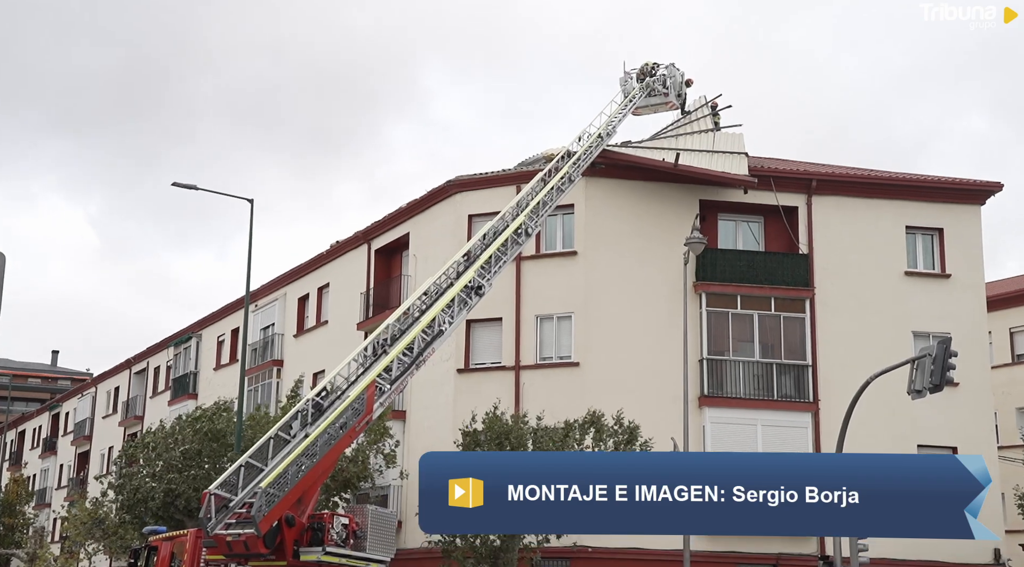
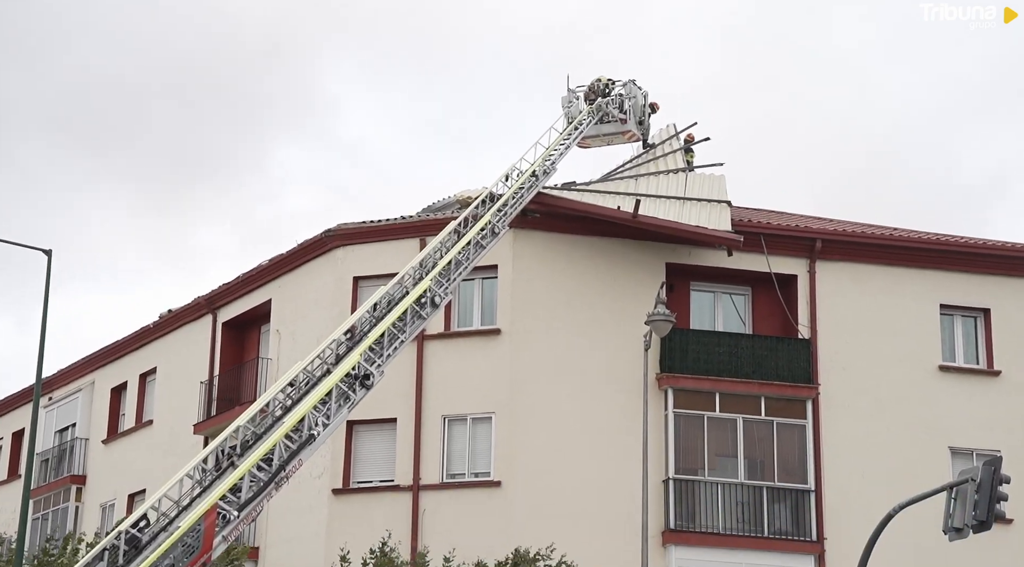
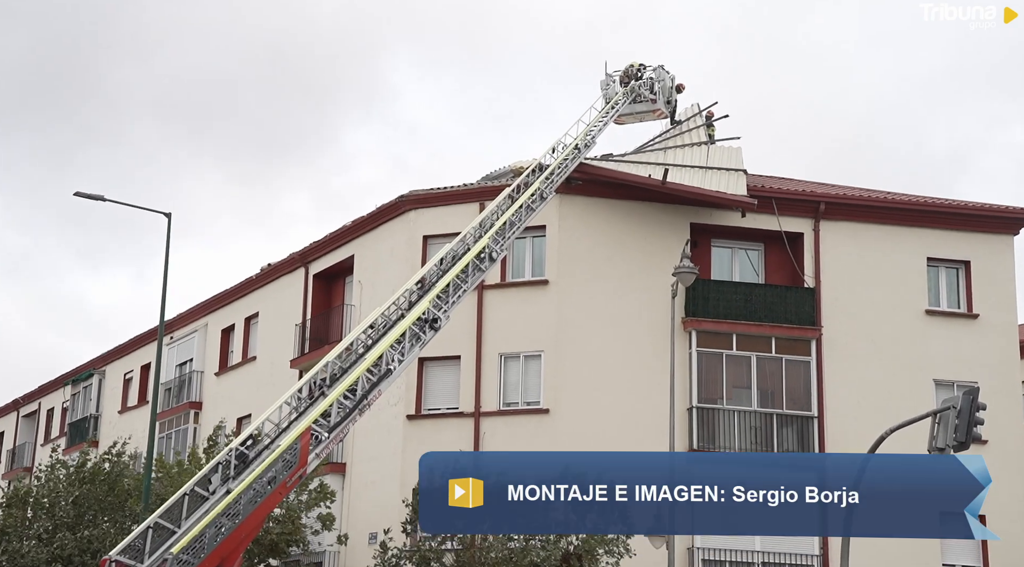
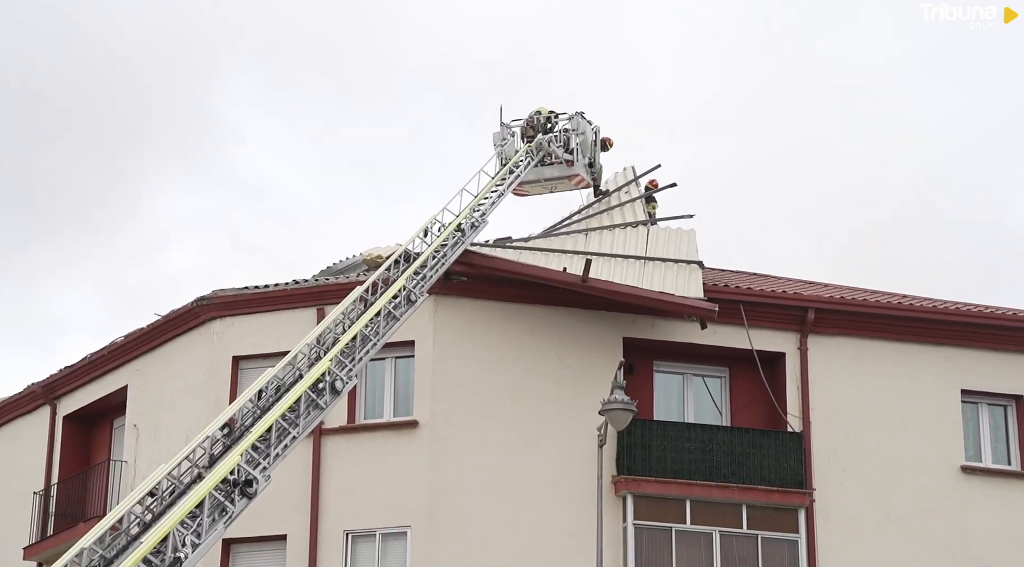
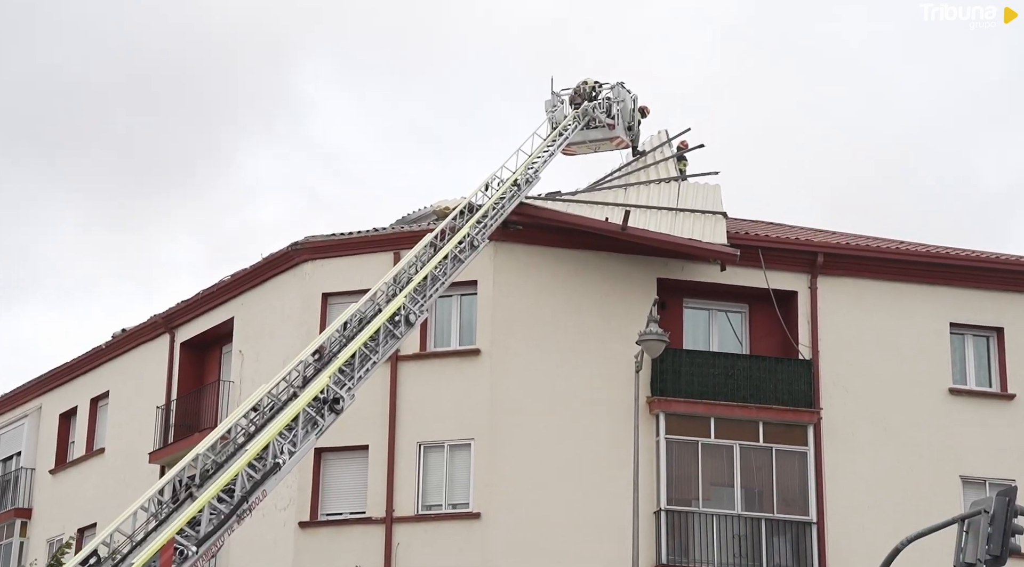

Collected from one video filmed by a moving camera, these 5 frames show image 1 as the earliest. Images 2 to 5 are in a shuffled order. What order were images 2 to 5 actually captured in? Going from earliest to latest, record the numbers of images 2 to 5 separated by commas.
3, 2, 5, 4
